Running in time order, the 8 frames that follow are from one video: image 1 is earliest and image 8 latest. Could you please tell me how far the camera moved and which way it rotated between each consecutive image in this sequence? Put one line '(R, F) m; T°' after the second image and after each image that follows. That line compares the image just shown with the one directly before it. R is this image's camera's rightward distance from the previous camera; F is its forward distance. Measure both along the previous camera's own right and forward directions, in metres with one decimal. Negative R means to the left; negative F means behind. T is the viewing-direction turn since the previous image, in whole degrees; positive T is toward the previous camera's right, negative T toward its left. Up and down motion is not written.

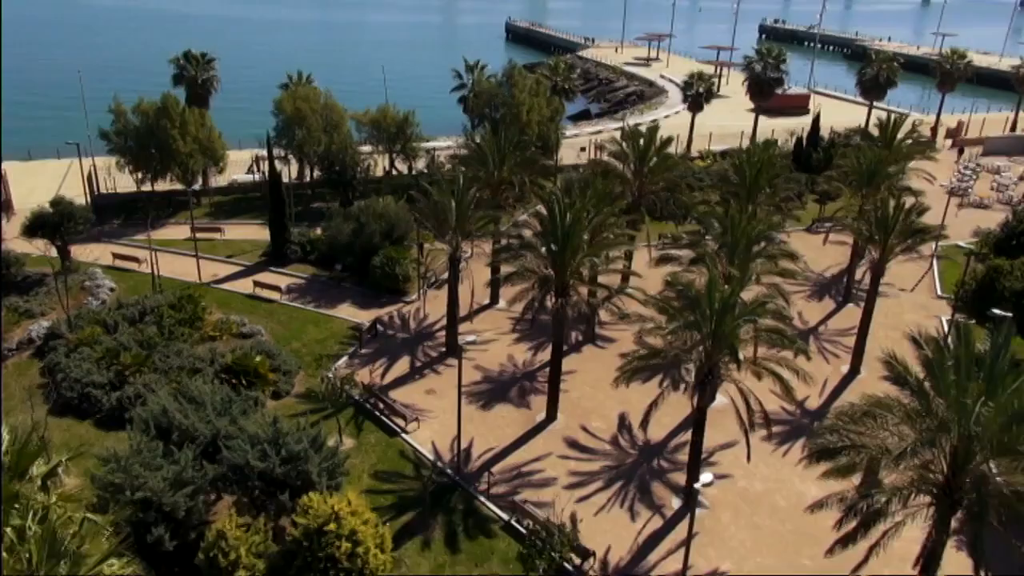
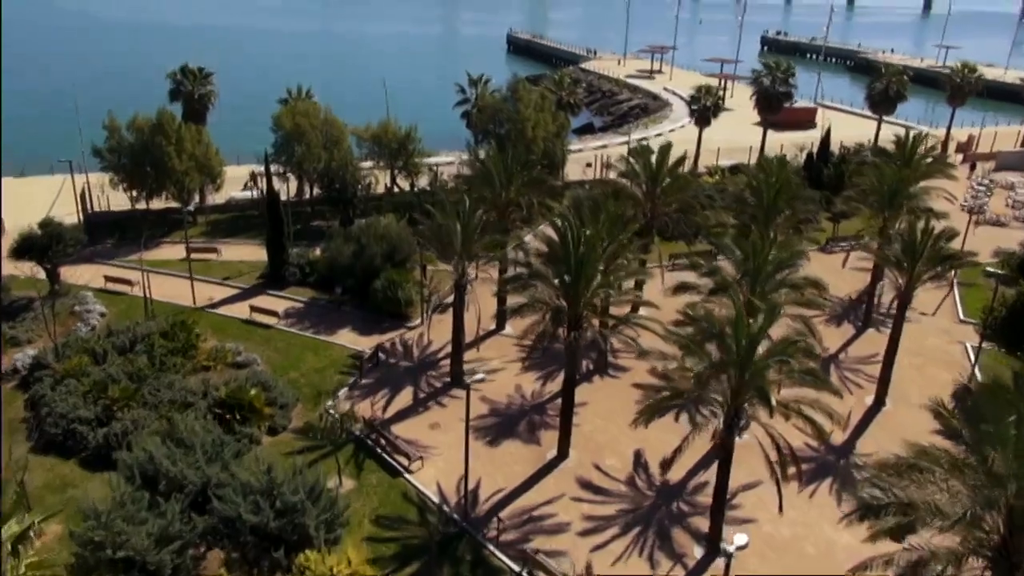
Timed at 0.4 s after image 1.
(-0.2, +1.0) m; 0°
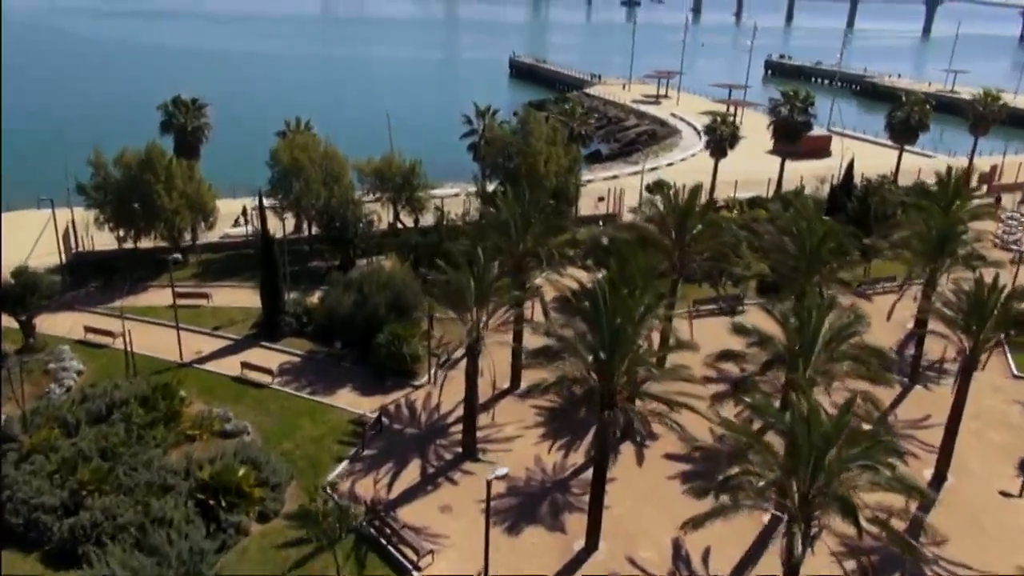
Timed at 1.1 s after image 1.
(-0.5, +2.2) m; 0°
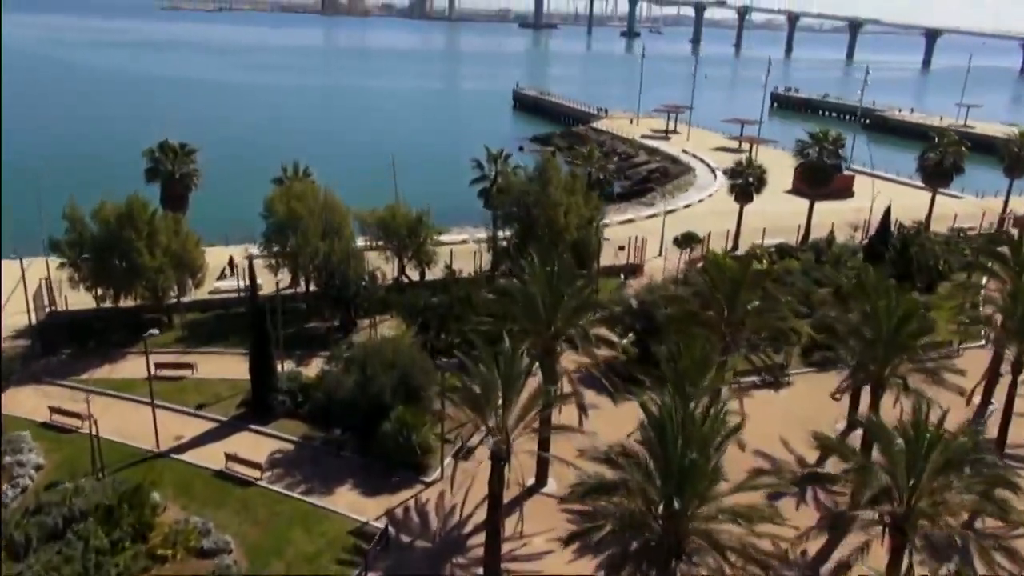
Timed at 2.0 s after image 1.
(-0.7, +3.0) m; 0°
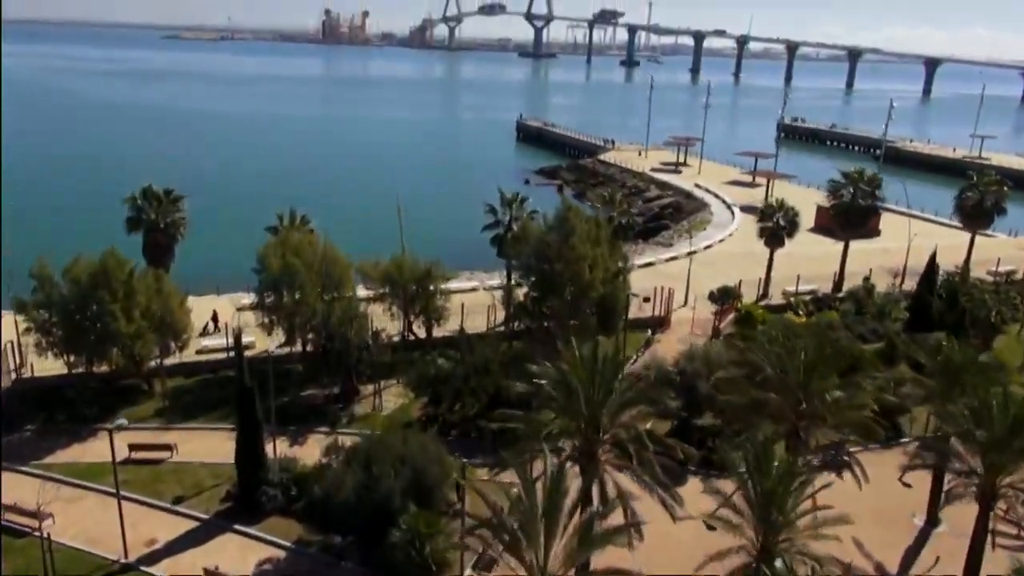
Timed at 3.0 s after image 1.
(-0.7, +3.1) m; 0°
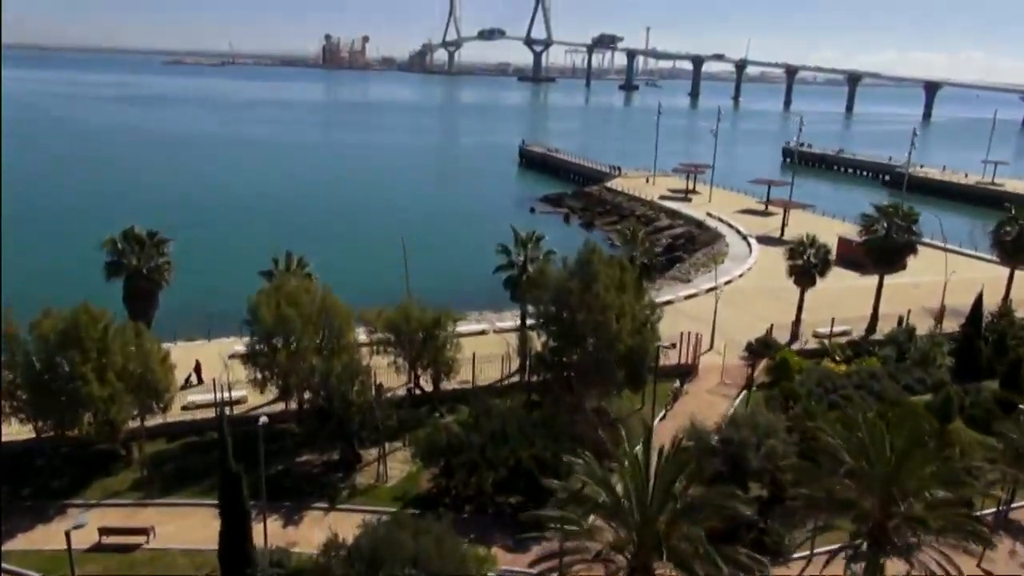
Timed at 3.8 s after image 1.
(-0.6, +2.7) m; 0°
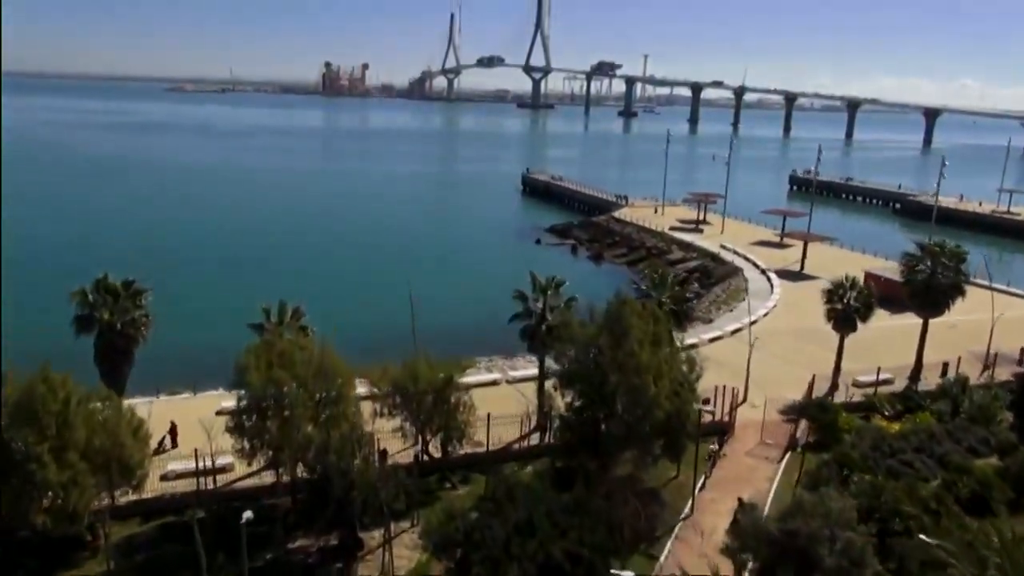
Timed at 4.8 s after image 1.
(-0.7, +3.0) m; 0°
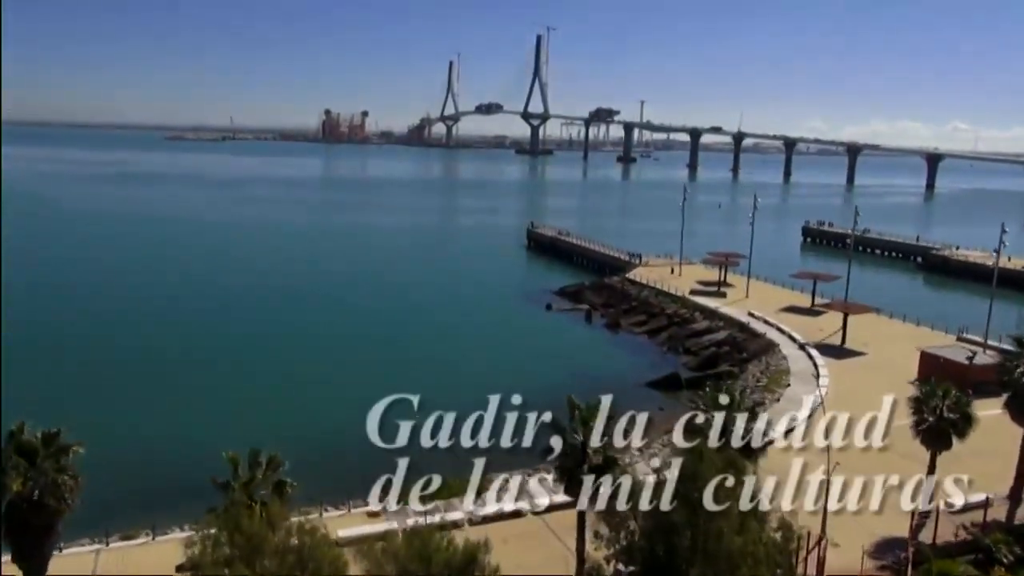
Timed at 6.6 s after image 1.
(-0.9, +5.4) m; 0°
